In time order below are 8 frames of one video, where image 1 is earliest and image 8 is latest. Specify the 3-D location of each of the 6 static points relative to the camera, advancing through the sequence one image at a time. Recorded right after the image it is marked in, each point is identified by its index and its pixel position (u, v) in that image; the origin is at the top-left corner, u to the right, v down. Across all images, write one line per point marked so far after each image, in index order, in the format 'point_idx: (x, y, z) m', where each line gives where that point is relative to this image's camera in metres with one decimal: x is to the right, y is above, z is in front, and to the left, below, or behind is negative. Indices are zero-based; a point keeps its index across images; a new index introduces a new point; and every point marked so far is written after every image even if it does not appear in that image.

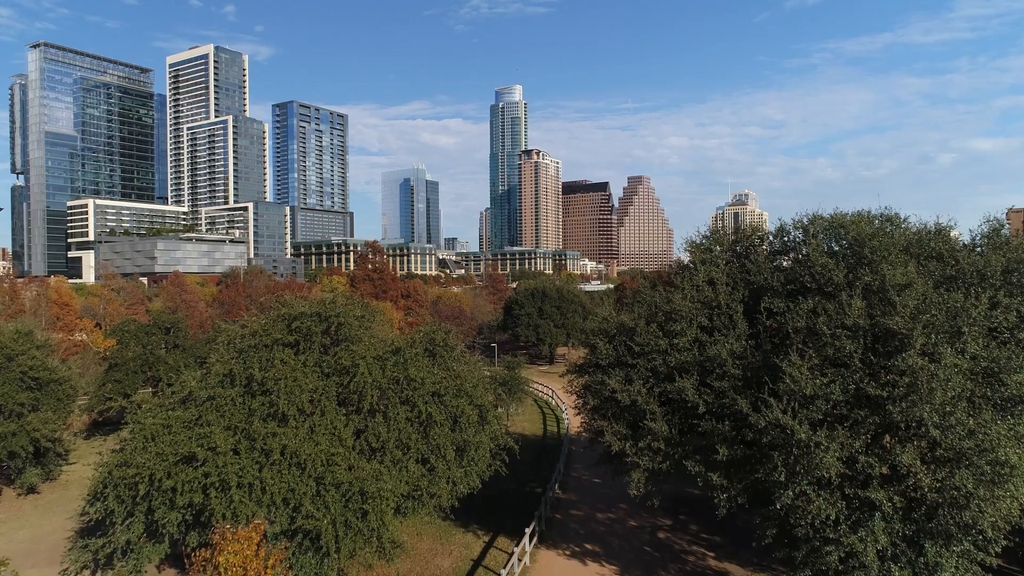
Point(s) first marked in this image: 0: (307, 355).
0: (-3.9, -1.3, +10.7) m
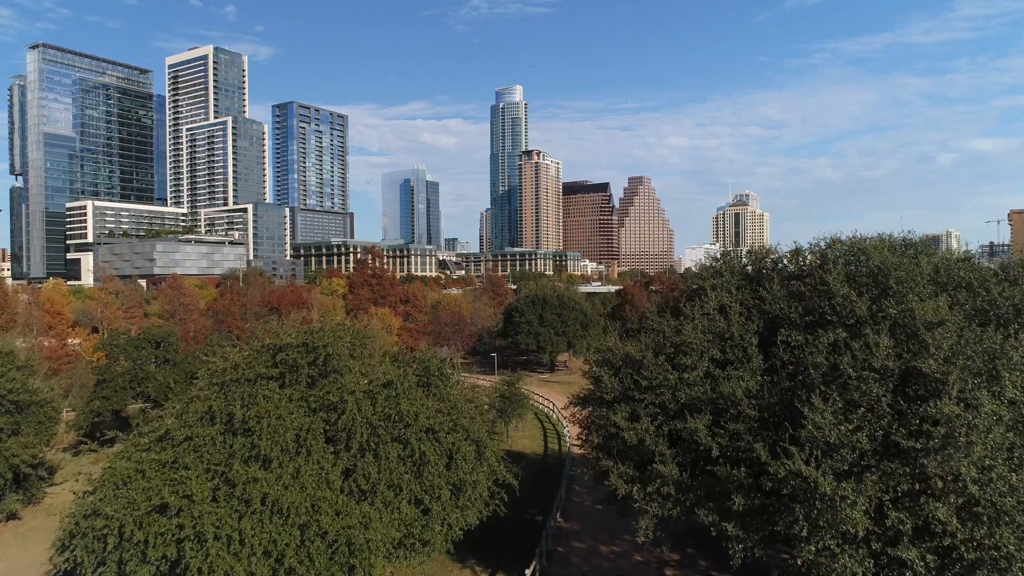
0: (-3.9, -1.8, +10.0) m
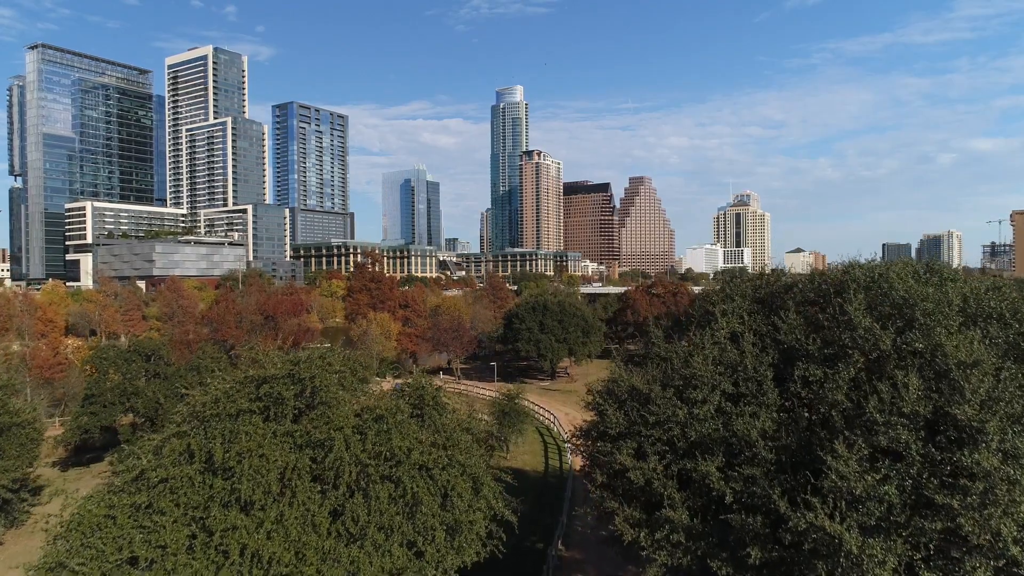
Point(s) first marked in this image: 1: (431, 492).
0: (-3.9, -2.3, +9.4) m
1: (-1.4, -3.4, +9.5) m
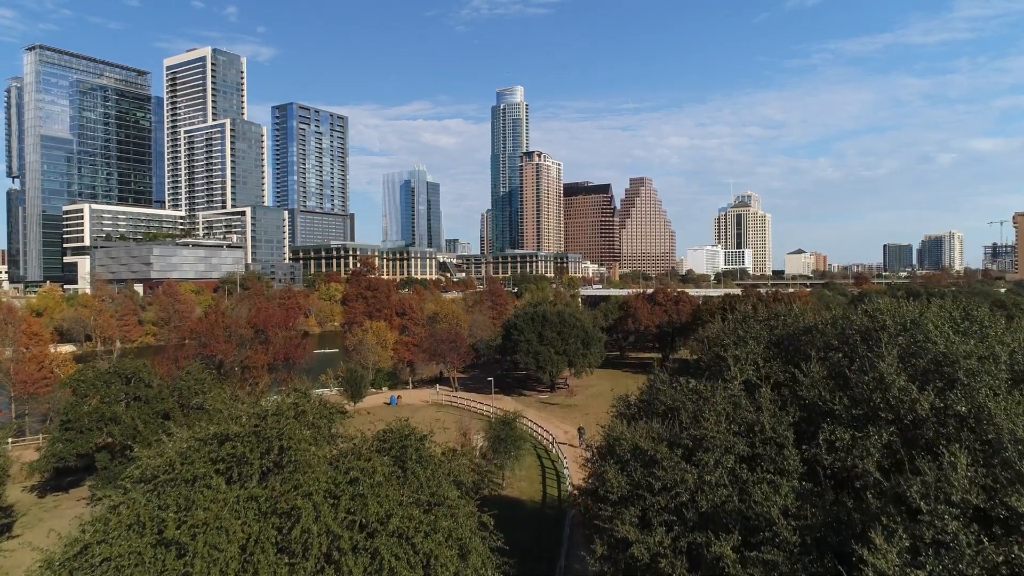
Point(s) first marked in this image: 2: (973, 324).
0: (-4.1, -3.0, +8.4) m
1: (-1.5, -4.1, +8.5) m
2: (+7.0, -0.5, +8.7) m
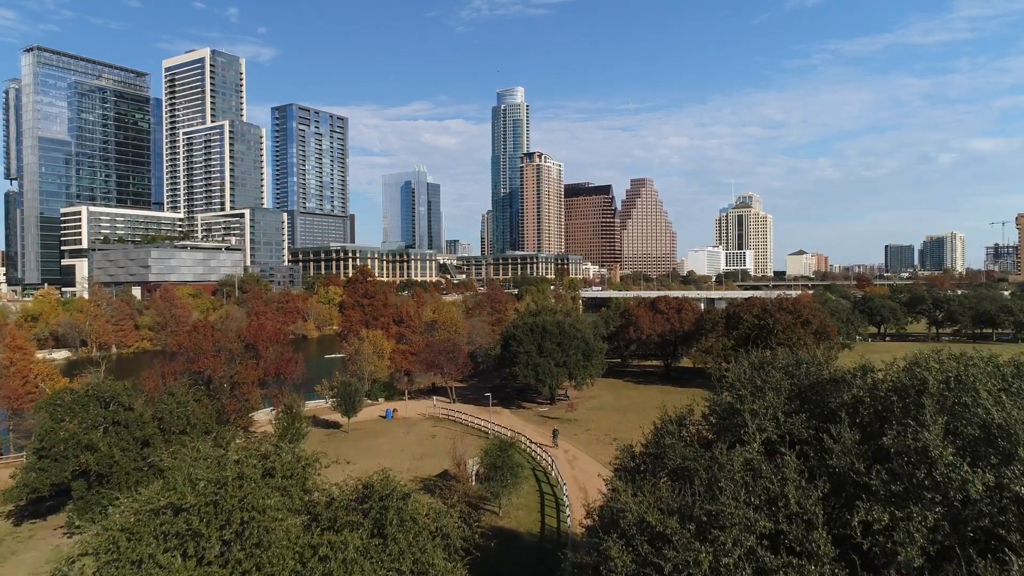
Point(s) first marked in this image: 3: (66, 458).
0: (-4.2, -3.7, +7.4) m
1: (-1.6, -4.8, +7.5) m
2: (+6.9, -1.2, +7.7) m
3: (-15.2, -5.8, +19.3) m
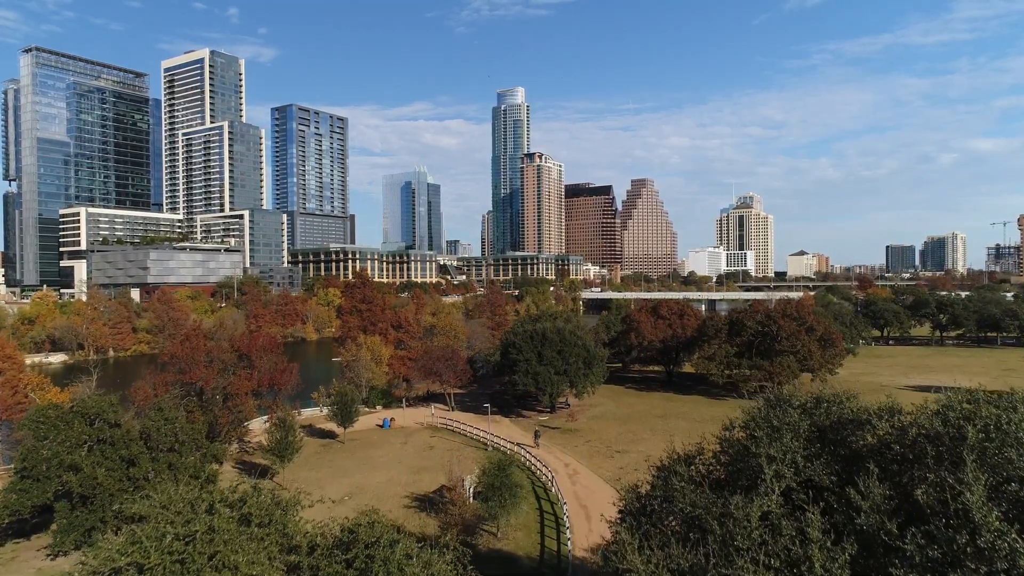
0: (-4.2, -4.1, +6.8) m
1: (-1.7, -5.3, +6.8) m
2: (+6.8, -1.6, +7.0) m
3: (-15.2, -6.2, +18.7) m
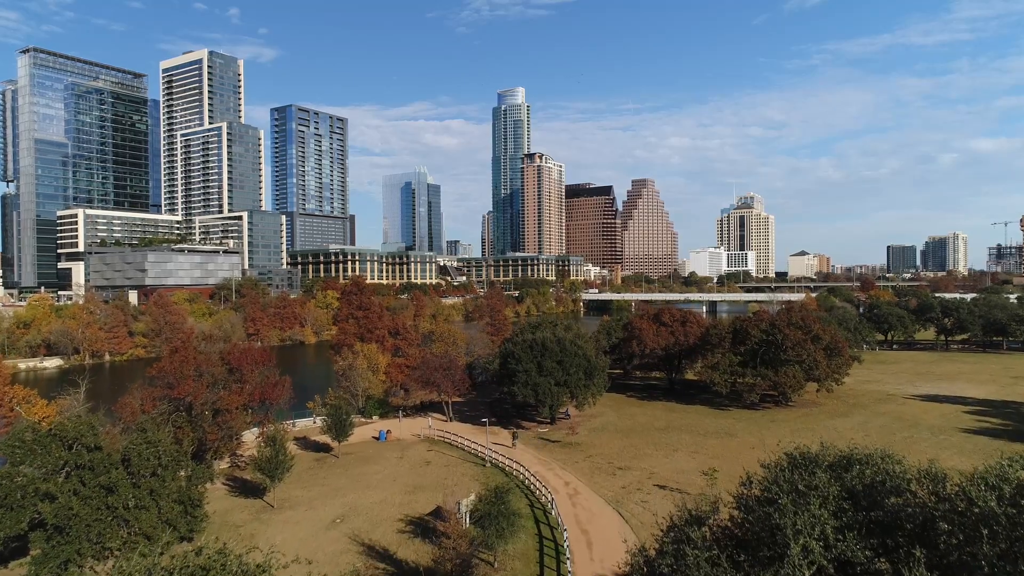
0: (-4.3, -4.8, +5.9) m
1: (-1.8, -5.9, +5.9) m
2: (+6.7, -2.2, +6.1) m
3: (-15.3, -6.8, +17.8) m
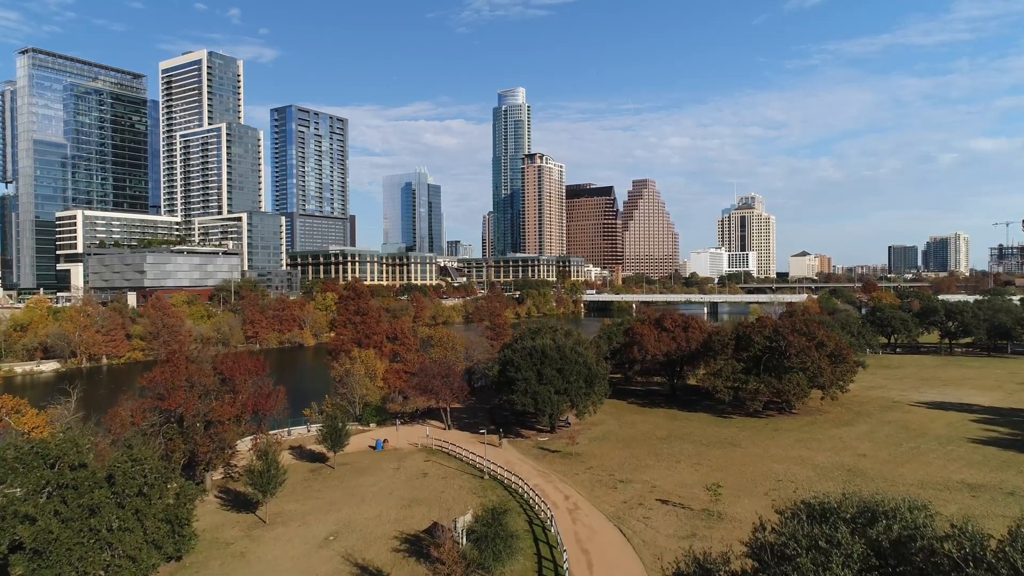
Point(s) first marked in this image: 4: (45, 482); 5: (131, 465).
0: (-4.4, -5.2, +5.2) m
1: (-1.9, -6.3, +5.3) m
2: (+6.6, -2.7, +5.4) m
3: (-15.4, -7.3, +17.1) m
4: (-14.7, -6.1, +17.9) m
5: (-12.9, -6.0, +19.3) m
